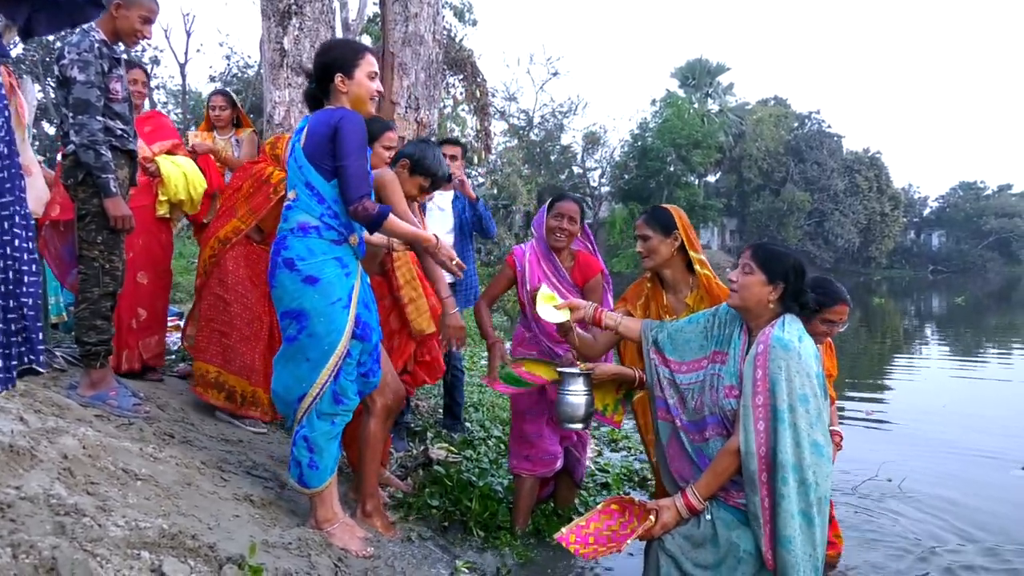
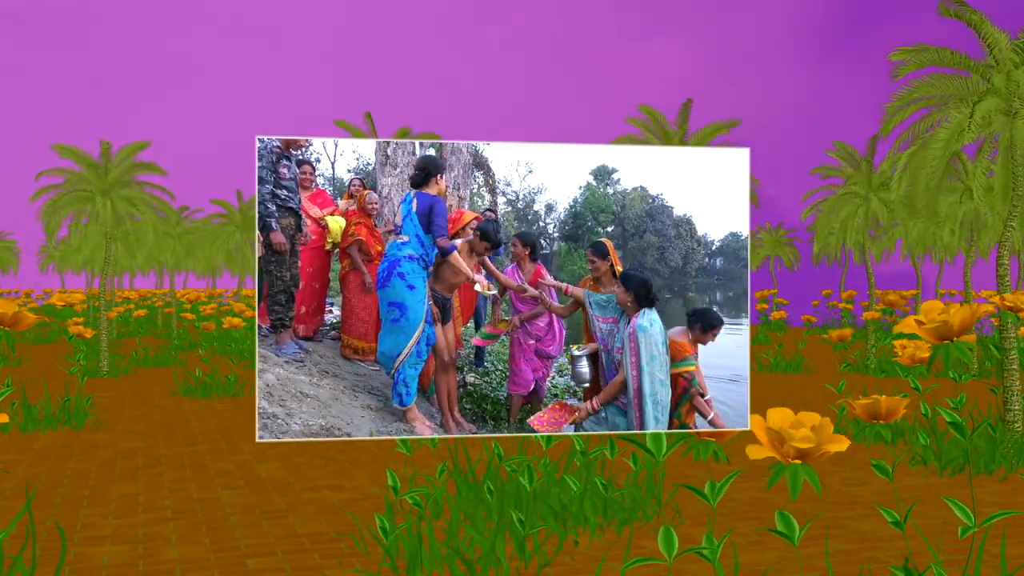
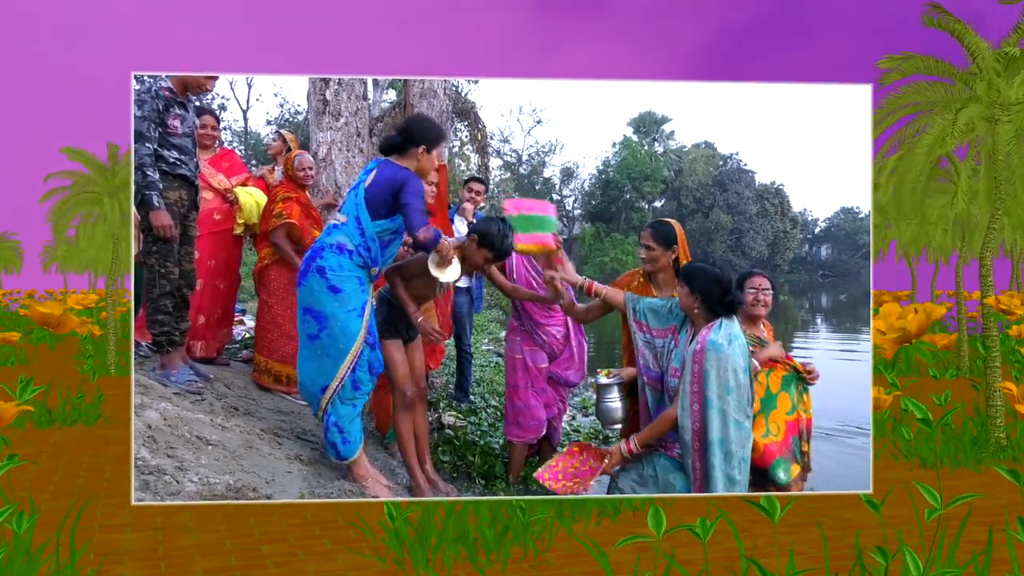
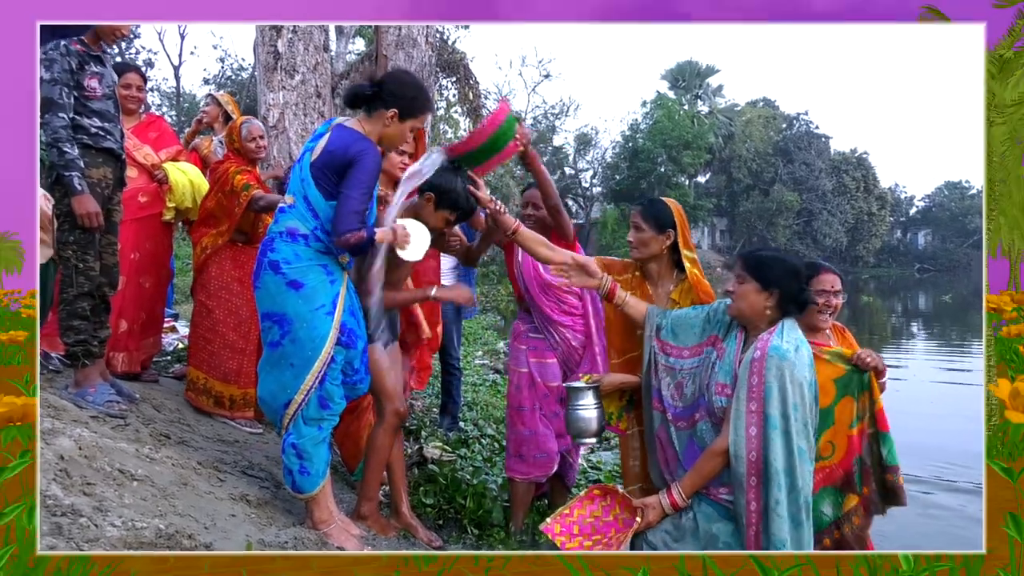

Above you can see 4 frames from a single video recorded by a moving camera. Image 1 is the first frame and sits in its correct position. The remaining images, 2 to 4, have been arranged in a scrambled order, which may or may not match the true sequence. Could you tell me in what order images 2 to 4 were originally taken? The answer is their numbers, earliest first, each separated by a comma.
4, 3, 2
